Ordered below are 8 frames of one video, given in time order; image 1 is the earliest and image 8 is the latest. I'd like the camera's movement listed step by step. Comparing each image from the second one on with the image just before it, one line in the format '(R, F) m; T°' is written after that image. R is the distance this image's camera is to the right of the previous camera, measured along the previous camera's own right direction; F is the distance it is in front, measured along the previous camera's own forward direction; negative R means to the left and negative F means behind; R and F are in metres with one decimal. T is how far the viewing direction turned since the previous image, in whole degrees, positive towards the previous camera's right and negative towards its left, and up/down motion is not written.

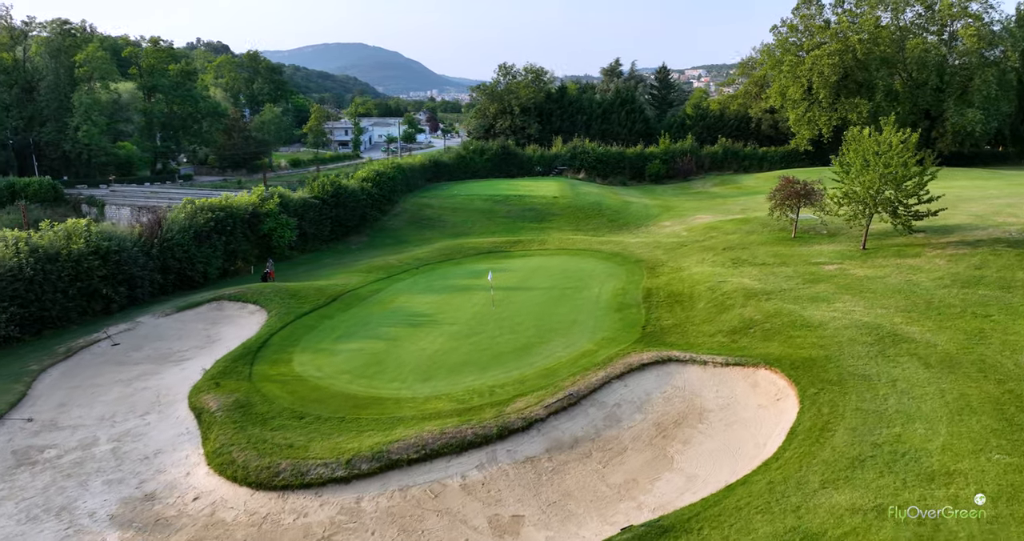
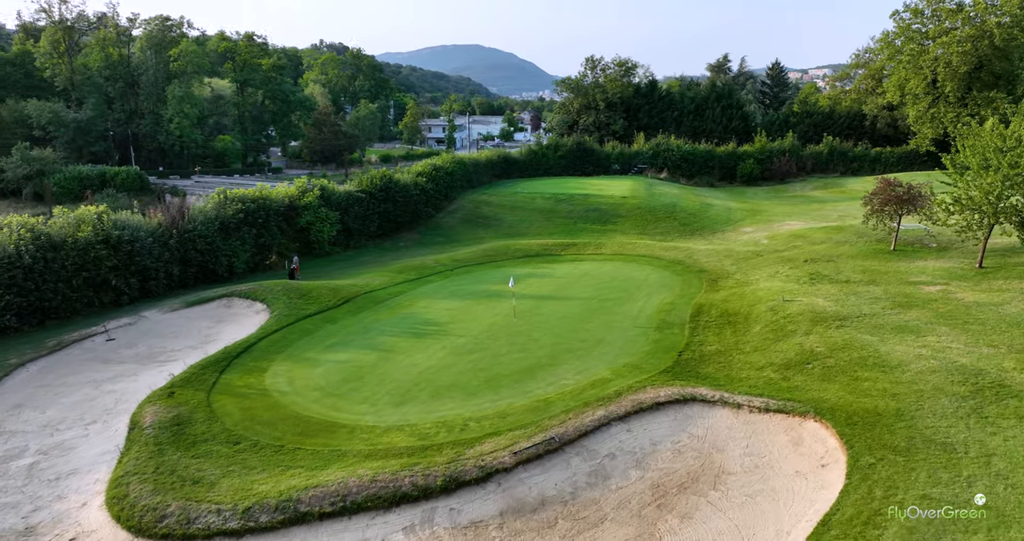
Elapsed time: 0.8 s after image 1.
(+2.1, +2.9) m; -8°
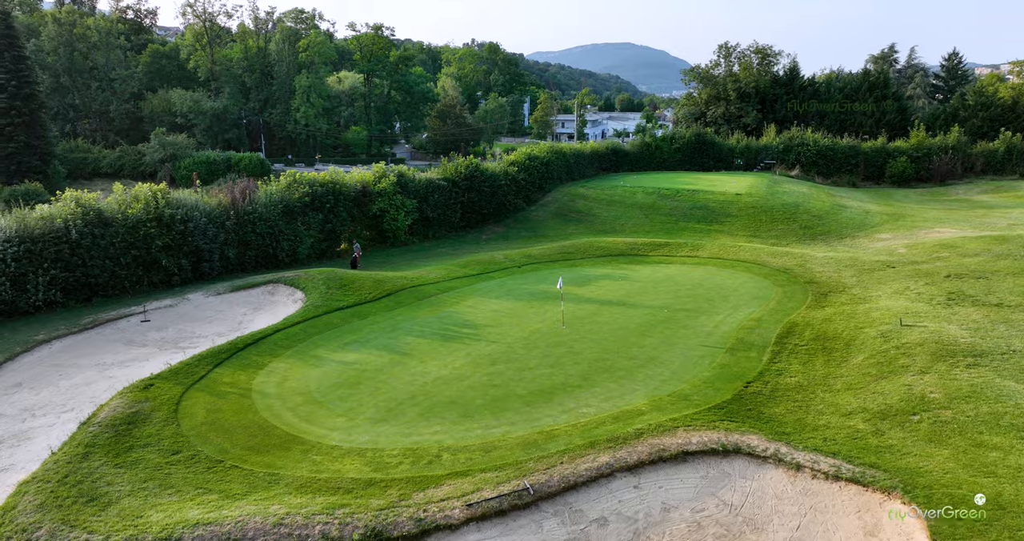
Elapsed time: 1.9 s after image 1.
(+2.0, +2.8) m; -11°
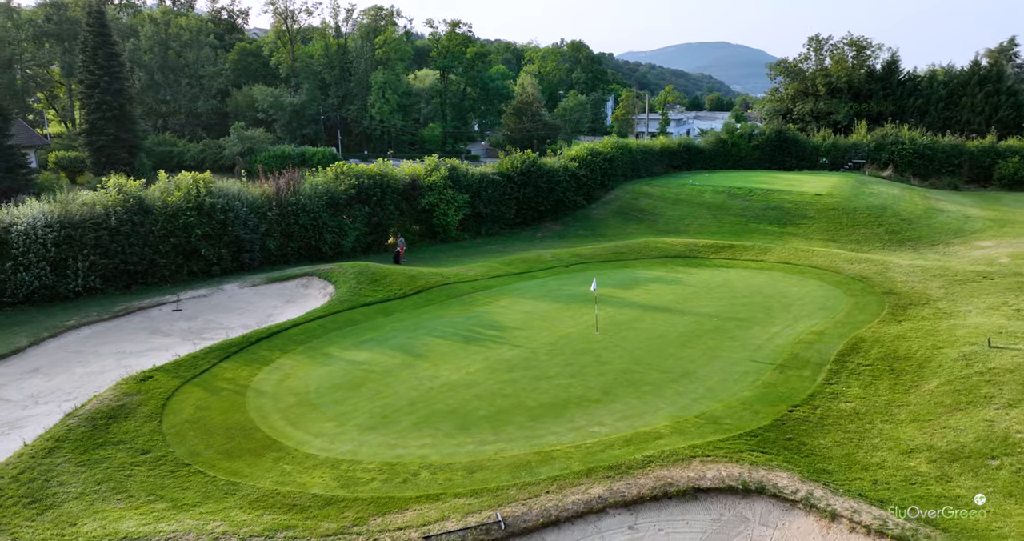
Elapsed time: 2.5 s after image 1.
(+1.1, +1.3) m; -7°
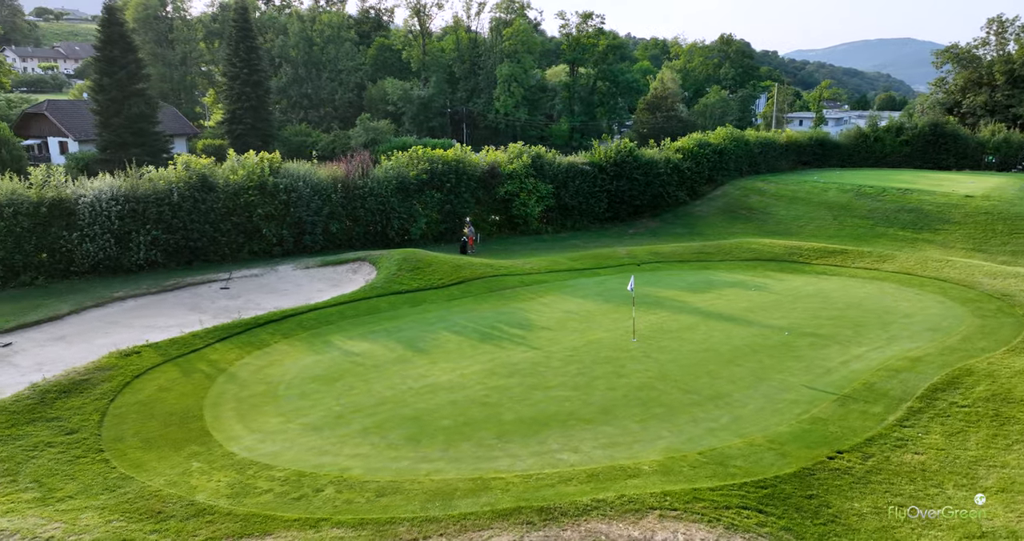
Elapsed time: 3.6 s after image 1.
(+2.2, +2.0) m; -12°
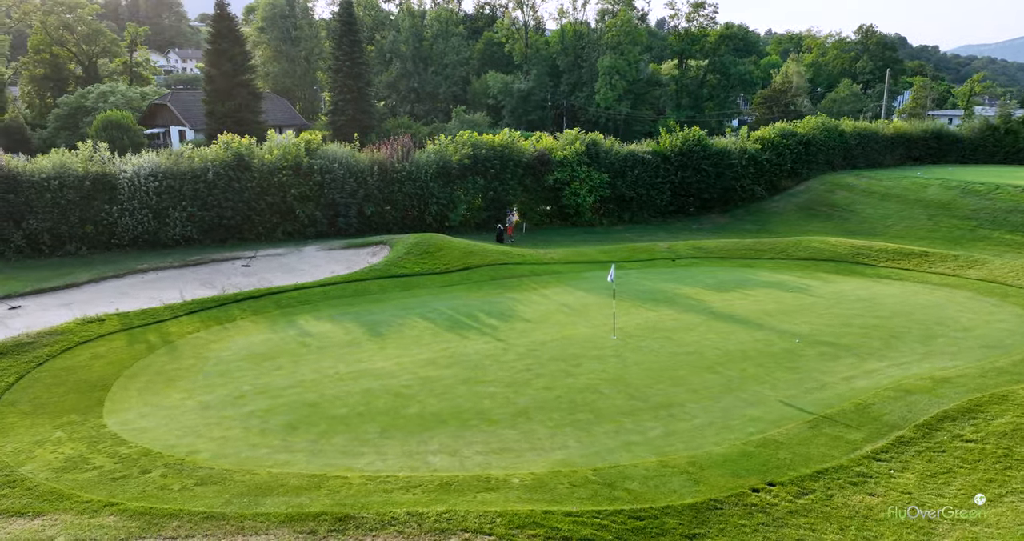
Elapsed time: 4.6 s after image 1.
(+2.5, +1.4) m; -10°
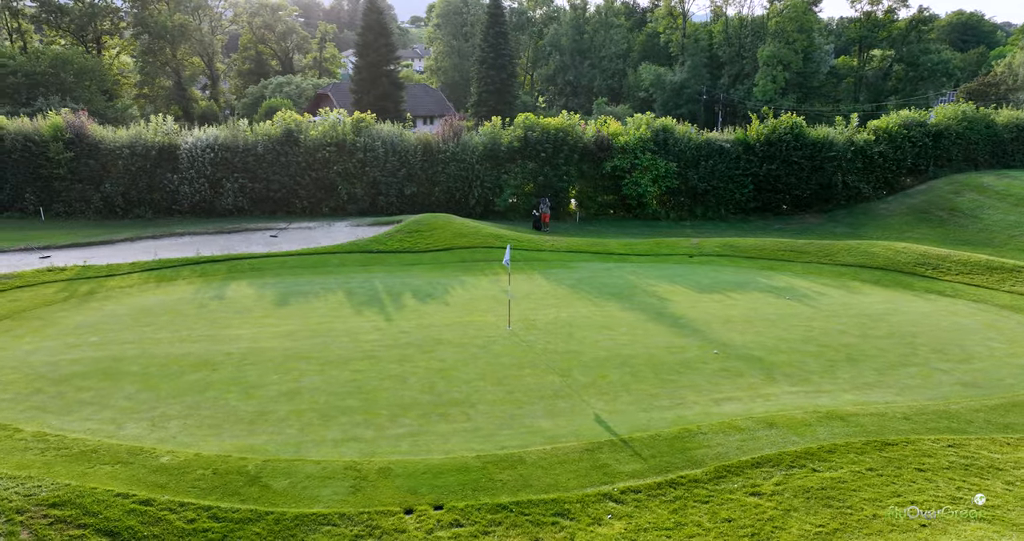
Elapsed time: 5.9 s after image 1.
(+4.2, +1.7) m; -15°
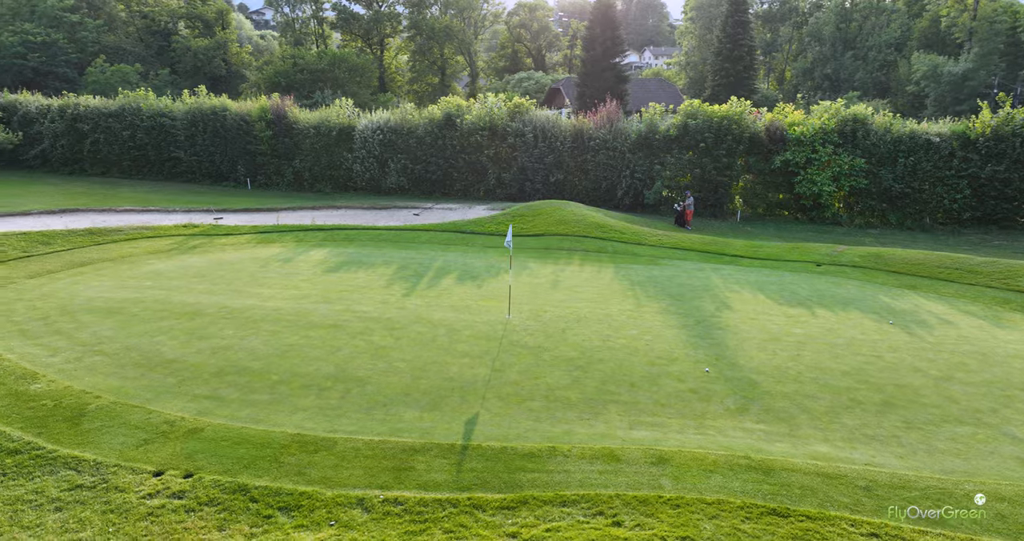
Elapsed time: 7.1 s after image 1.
(+3.2, +1.5) m; -21°
